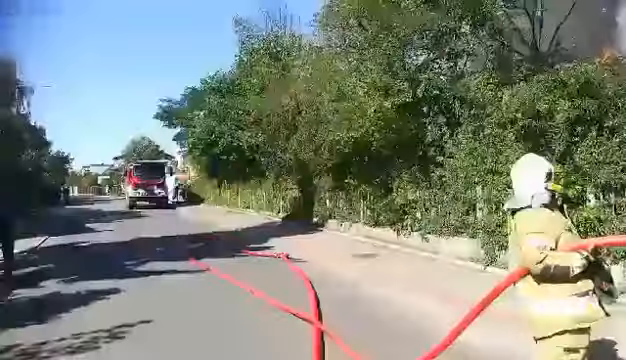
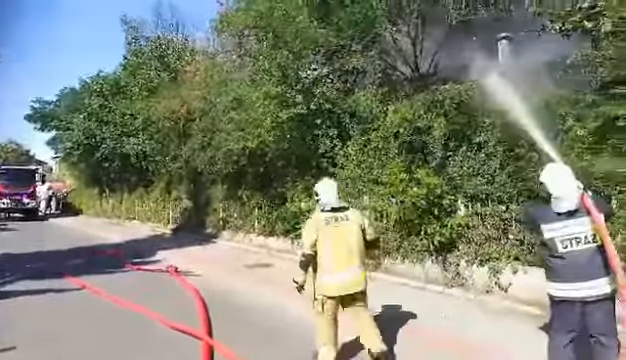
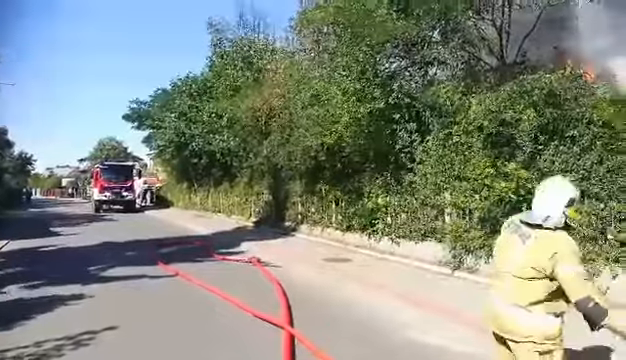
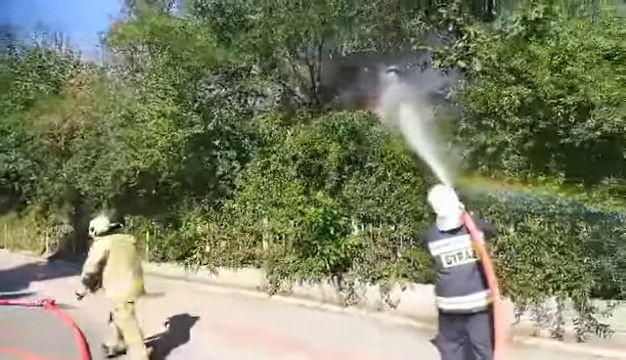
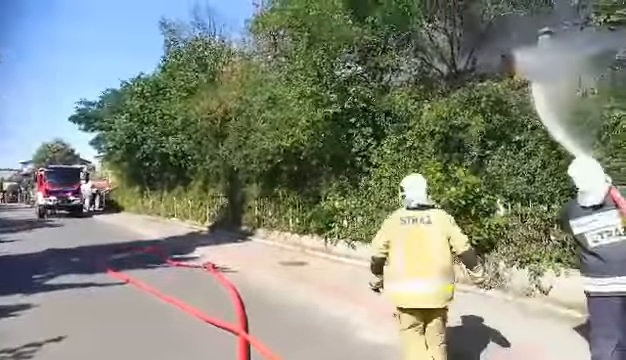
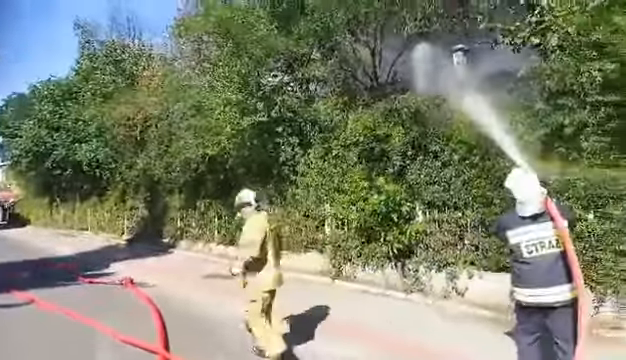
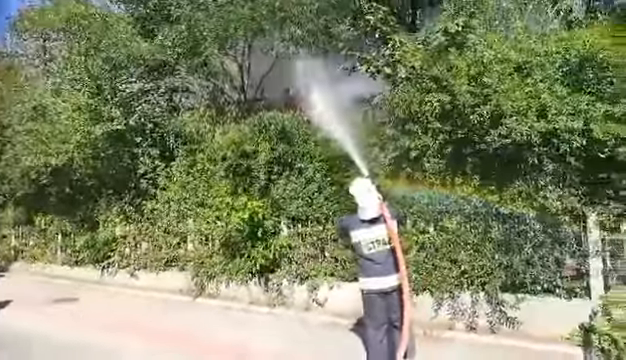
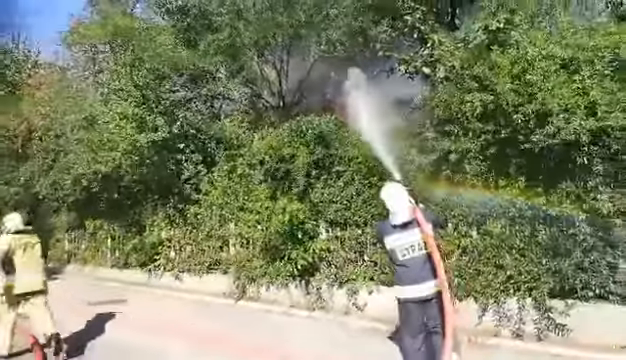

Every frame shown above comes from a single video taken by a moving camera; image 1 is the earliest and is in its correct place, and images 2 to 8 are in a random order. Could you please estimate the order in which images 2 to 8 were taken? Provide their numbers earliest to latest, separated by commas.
3, 5, 2, 6, 4, 8, 7
